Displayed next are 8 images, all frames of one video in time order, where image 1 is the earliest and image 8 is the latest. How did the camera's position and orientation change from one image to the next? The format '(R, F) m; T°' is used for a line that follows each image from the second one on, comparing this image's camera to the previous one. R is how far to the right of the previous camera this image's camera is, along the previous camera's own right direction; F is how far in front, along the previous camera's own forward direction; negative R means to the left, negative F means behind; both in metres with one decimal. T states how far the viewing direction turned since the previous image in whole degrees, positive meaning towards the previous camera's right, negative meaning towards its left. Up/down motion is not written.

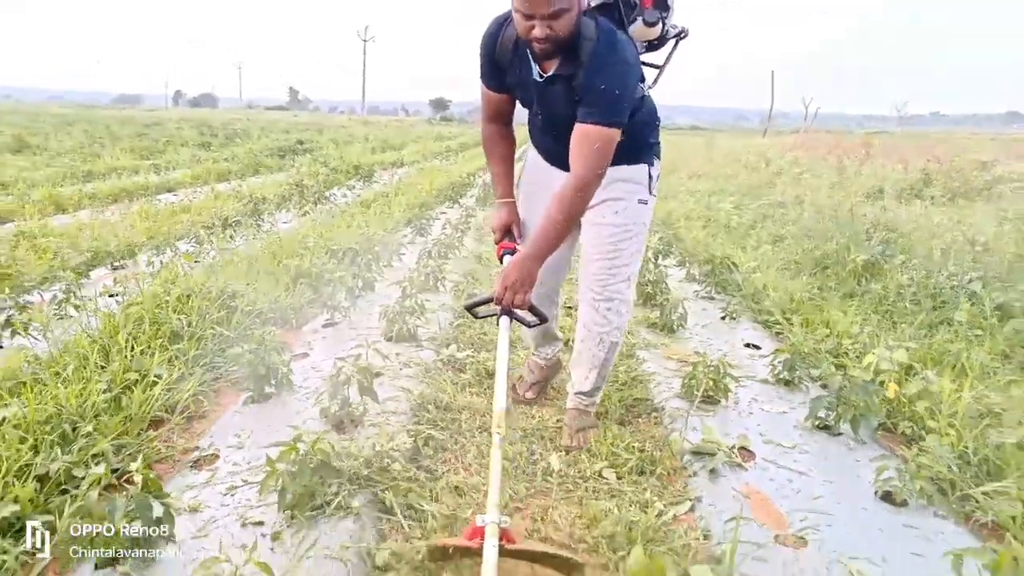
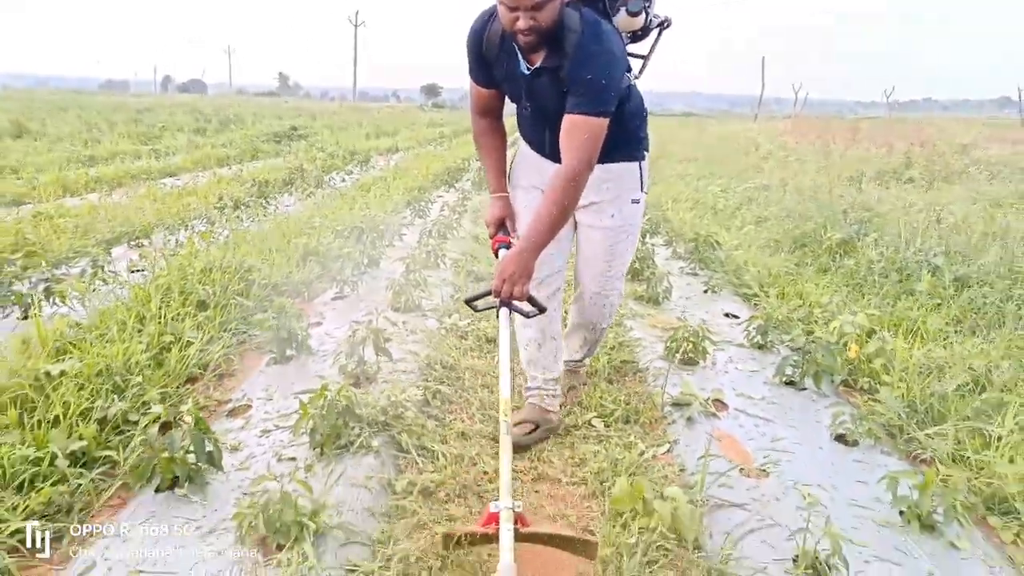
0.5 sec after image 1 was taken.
(0.0, -0.3) m; +1°
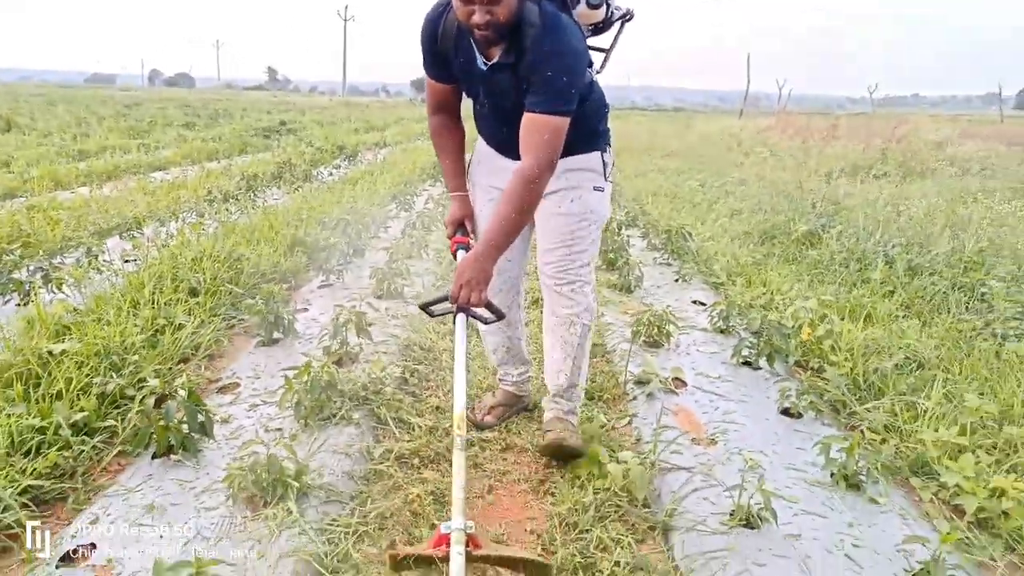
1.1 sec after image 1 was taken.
(+0.1, -0.2) m; +1°
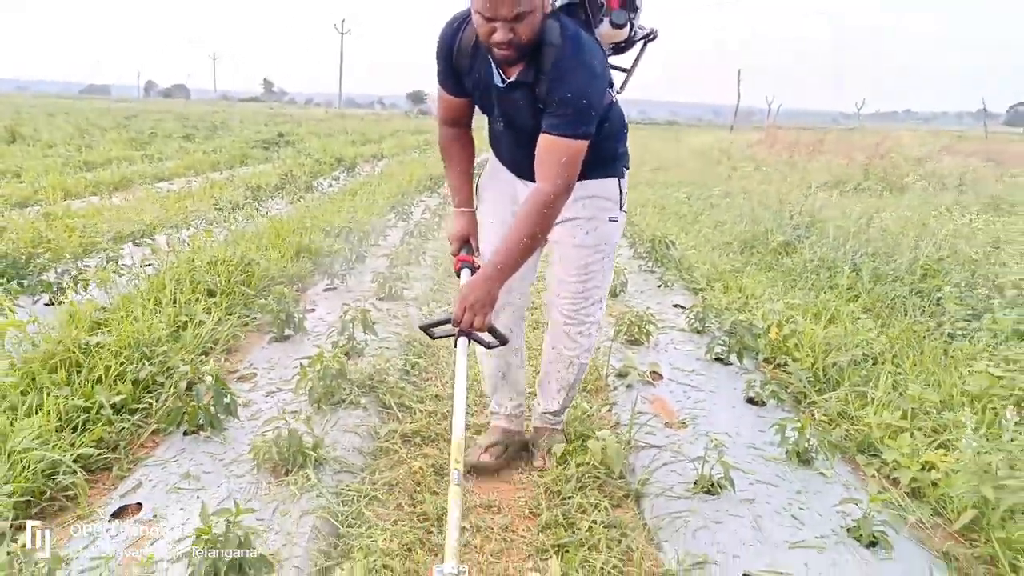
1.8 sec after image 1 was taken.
(0.0, -0.3) m; 0°
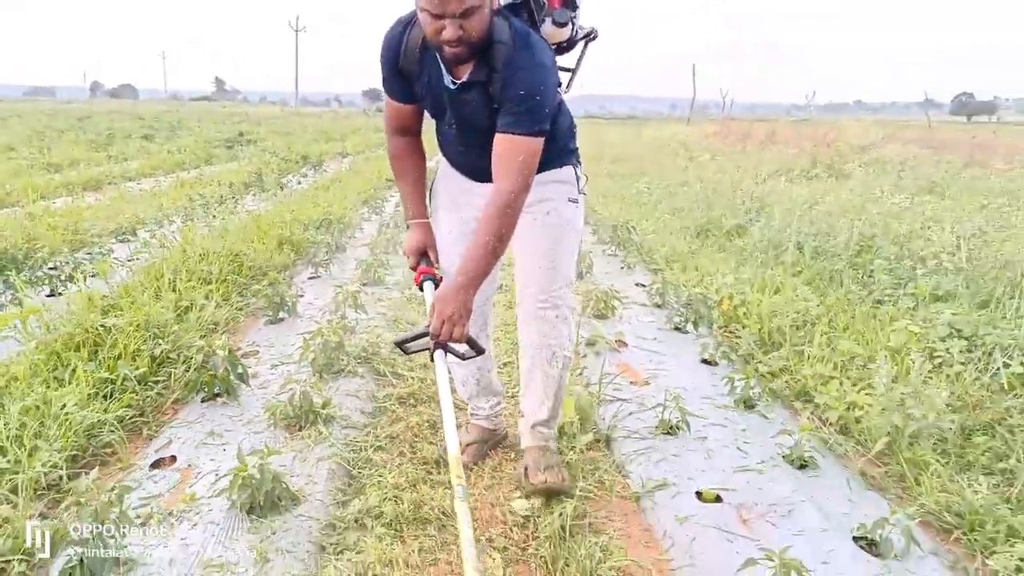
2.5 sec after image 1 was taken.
(-0.1, -0.4) m; +3°
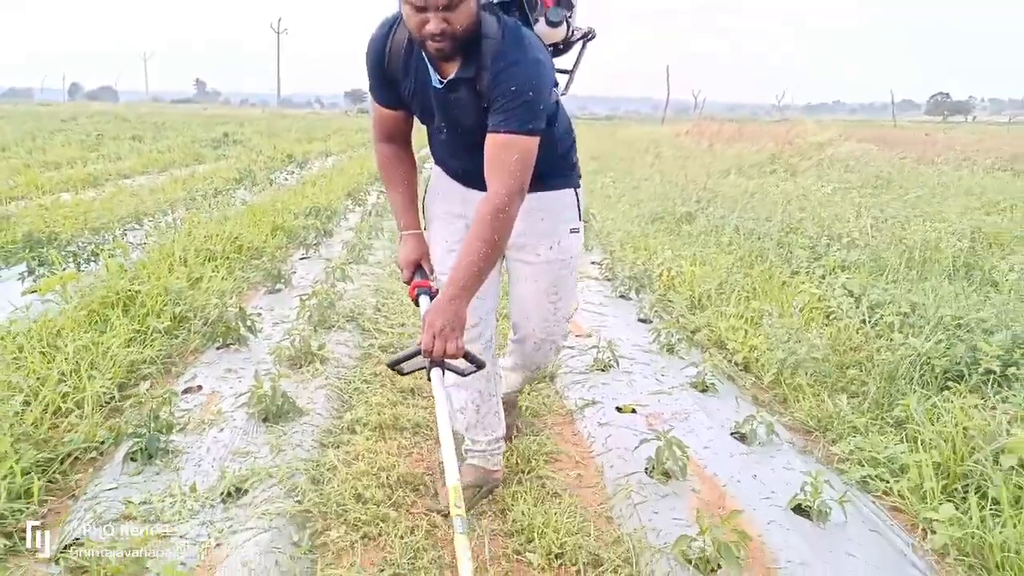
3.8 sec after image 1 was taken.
(+0.1, -0.7) m; +1°
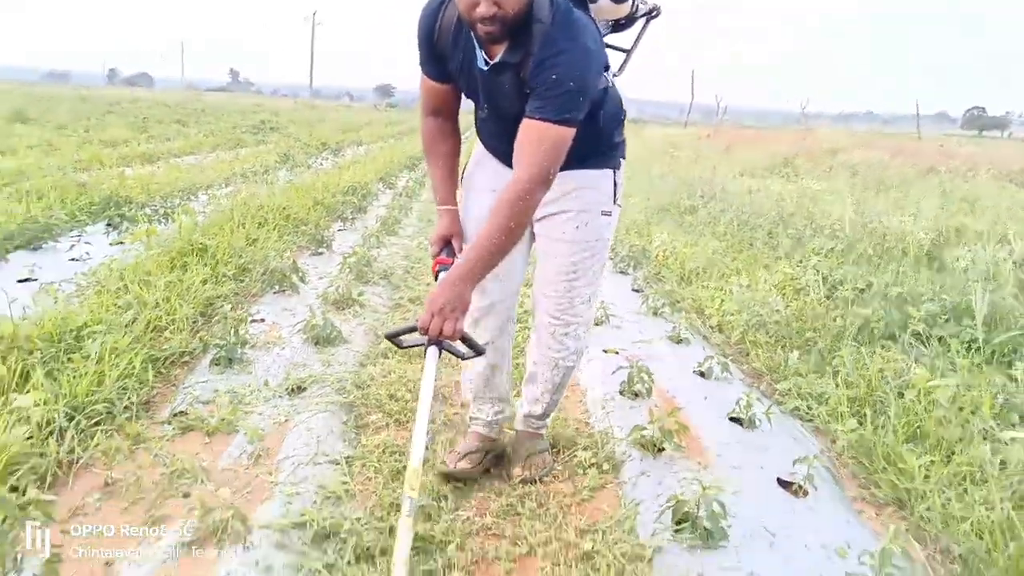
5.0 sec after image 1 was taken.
(+0.1, -0.7) m; -2°
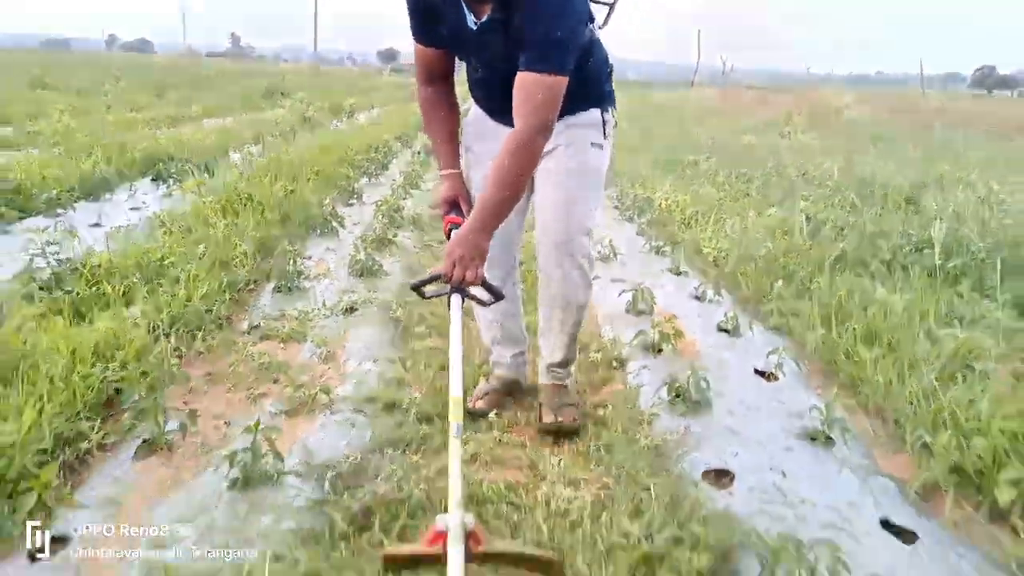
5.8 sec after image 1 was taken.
(-0.1, -0.6) m; 0°
